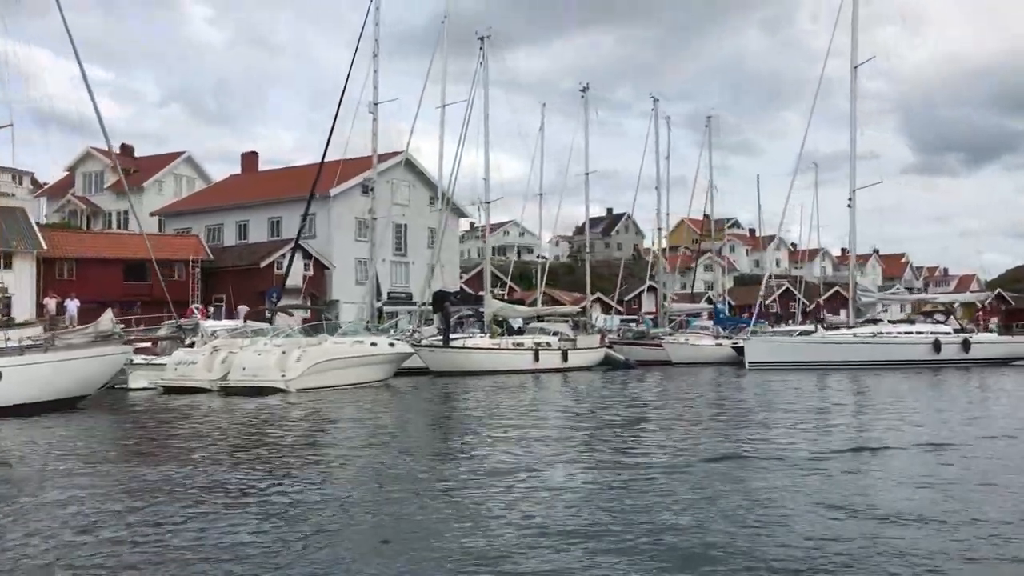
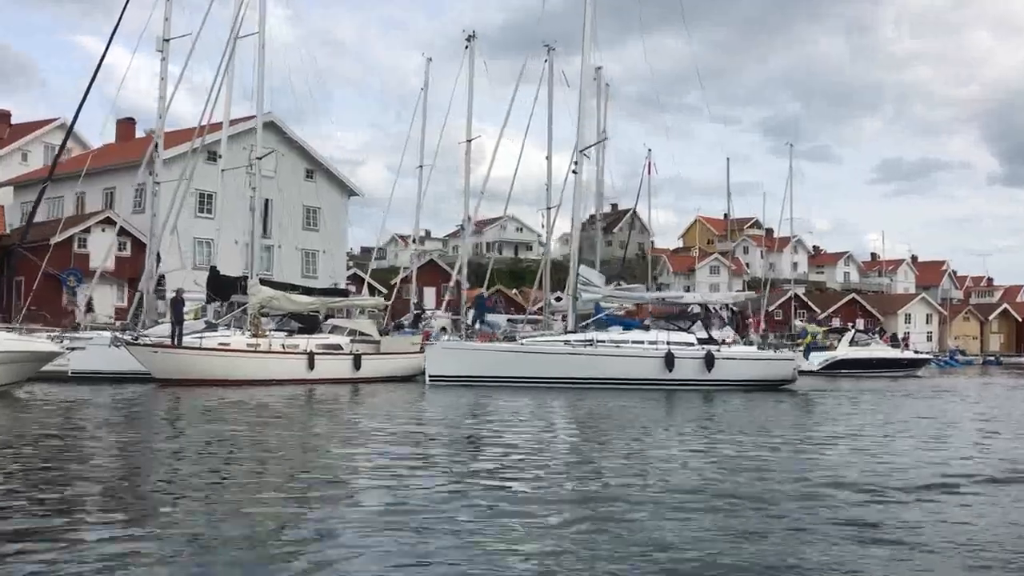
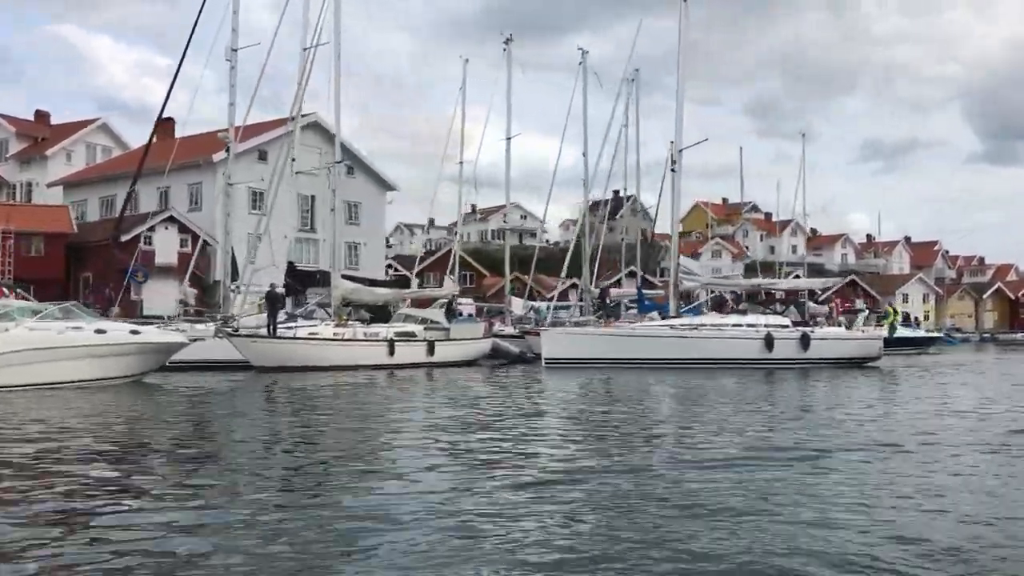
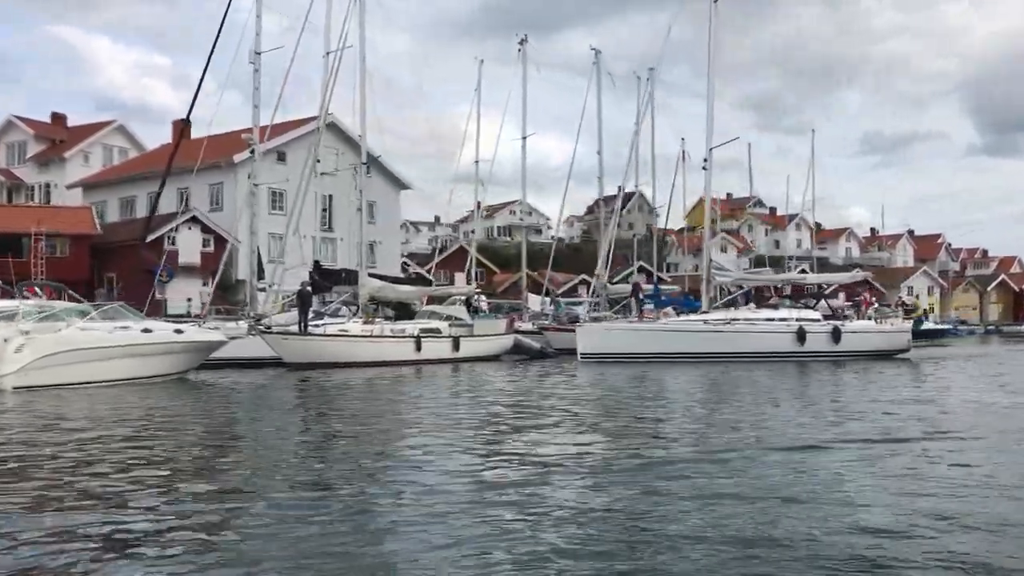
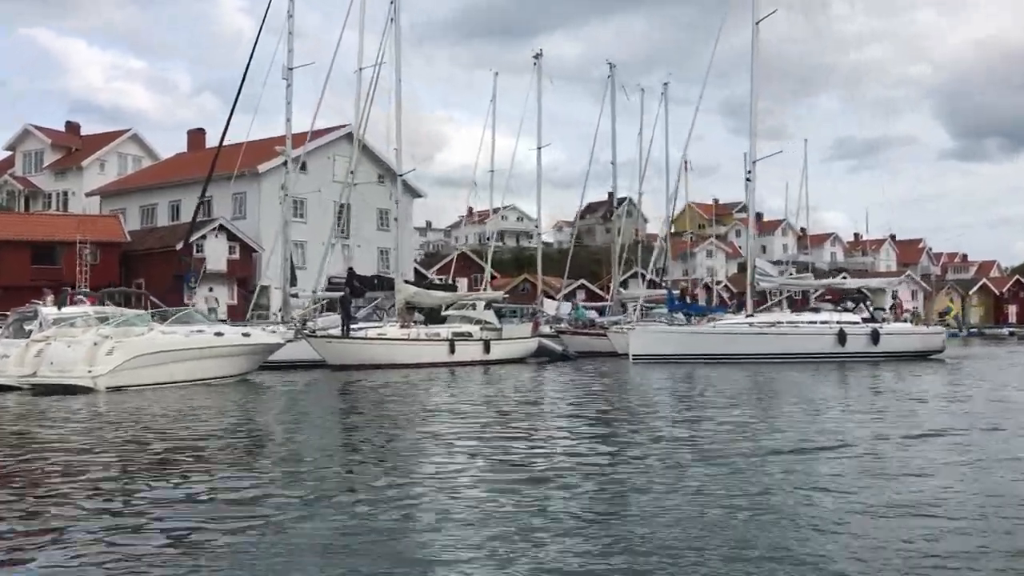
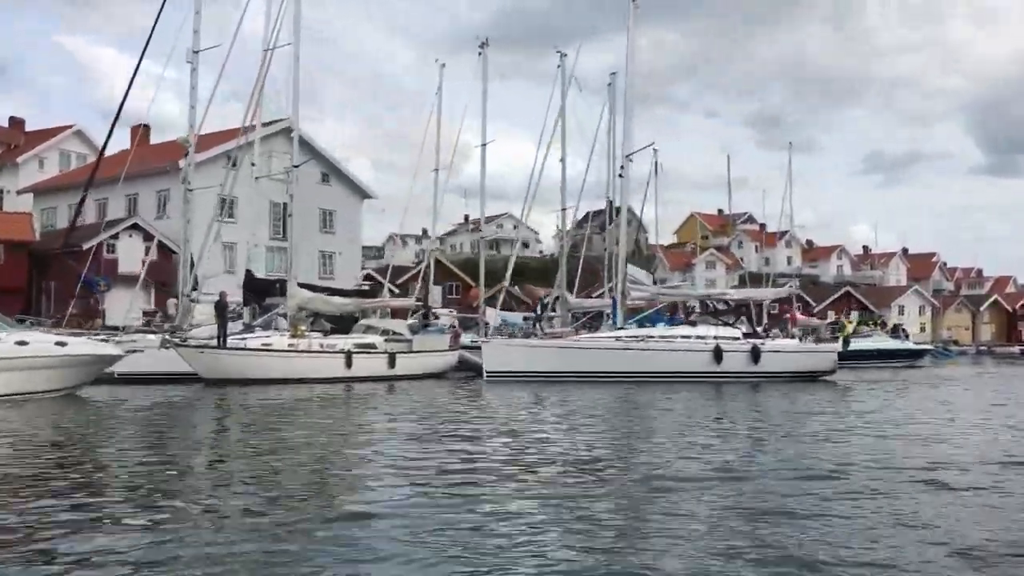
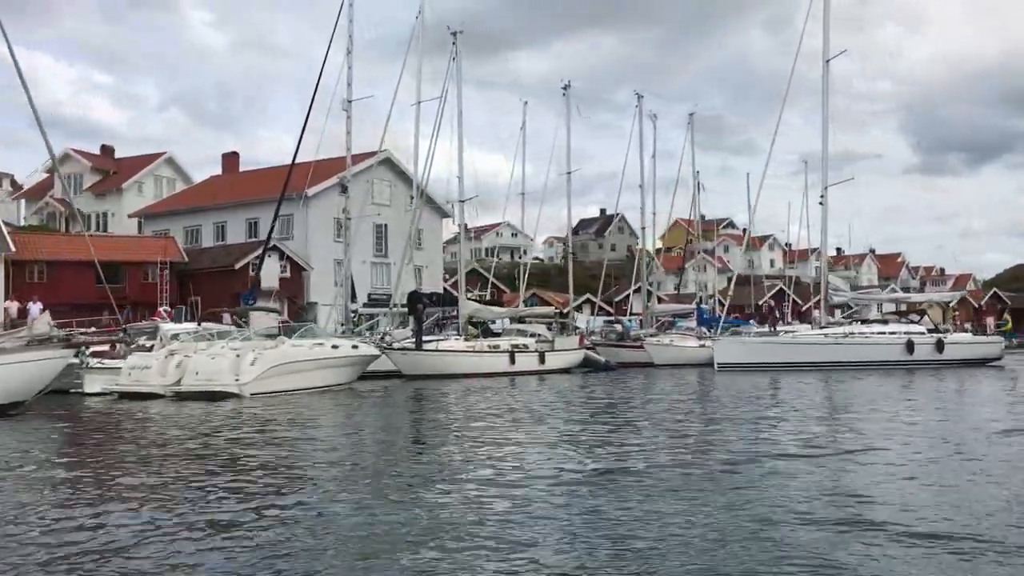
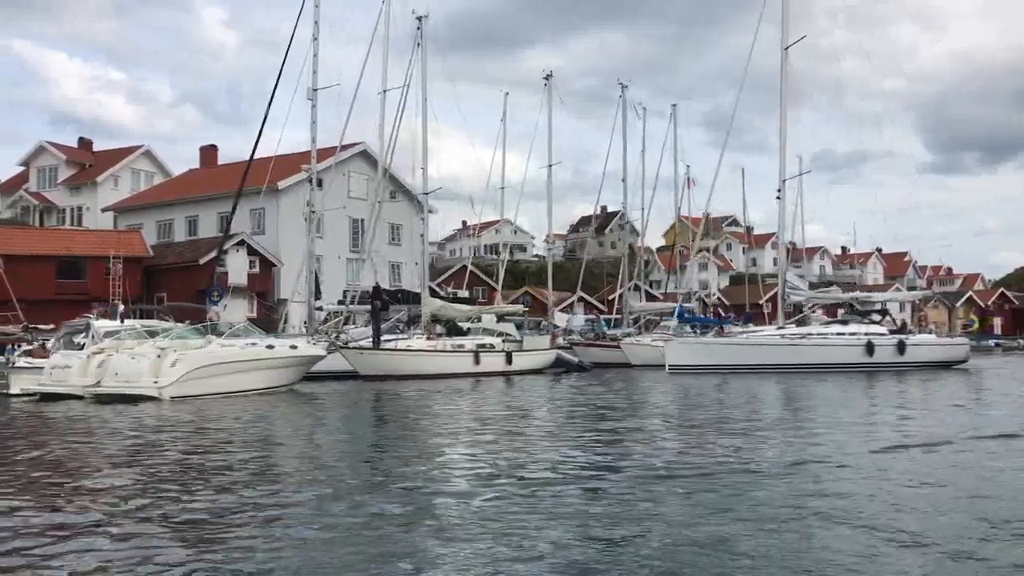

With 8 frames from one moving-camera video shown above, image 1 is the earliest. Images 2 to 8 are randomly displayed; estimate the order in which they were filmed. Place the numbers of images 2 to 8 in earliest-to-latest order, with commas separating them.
7, 8, 5, 4, 3, 6, 2
